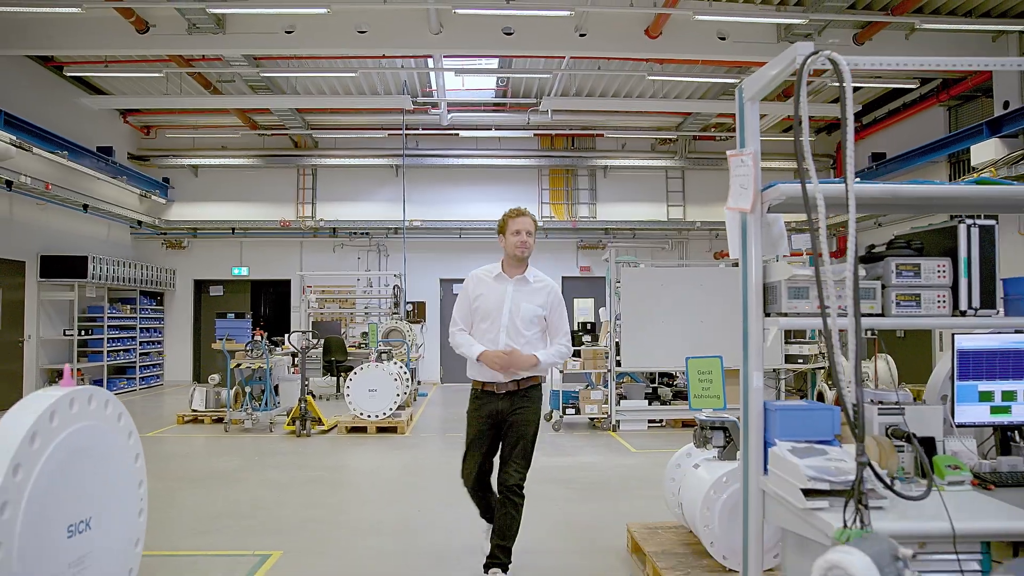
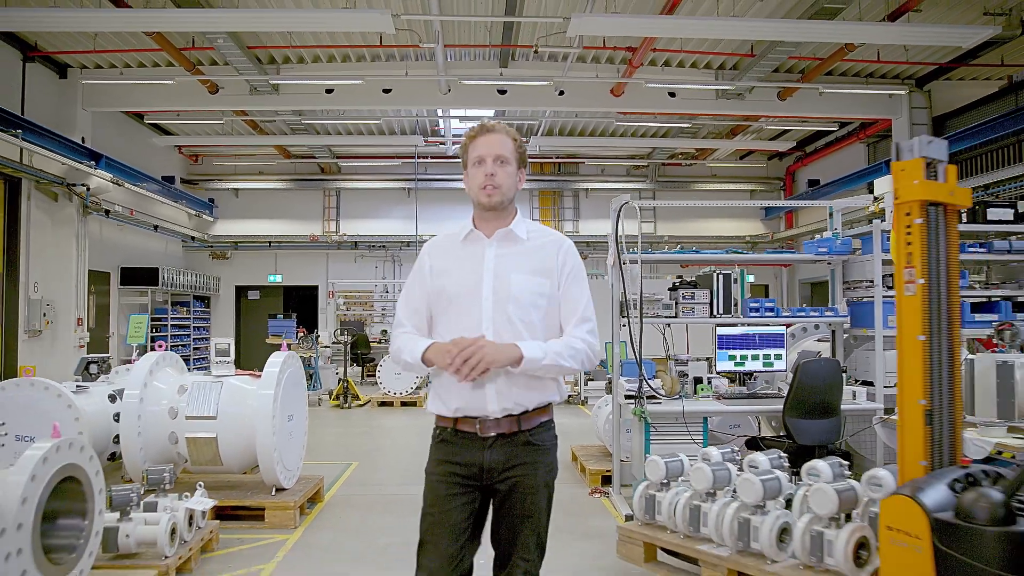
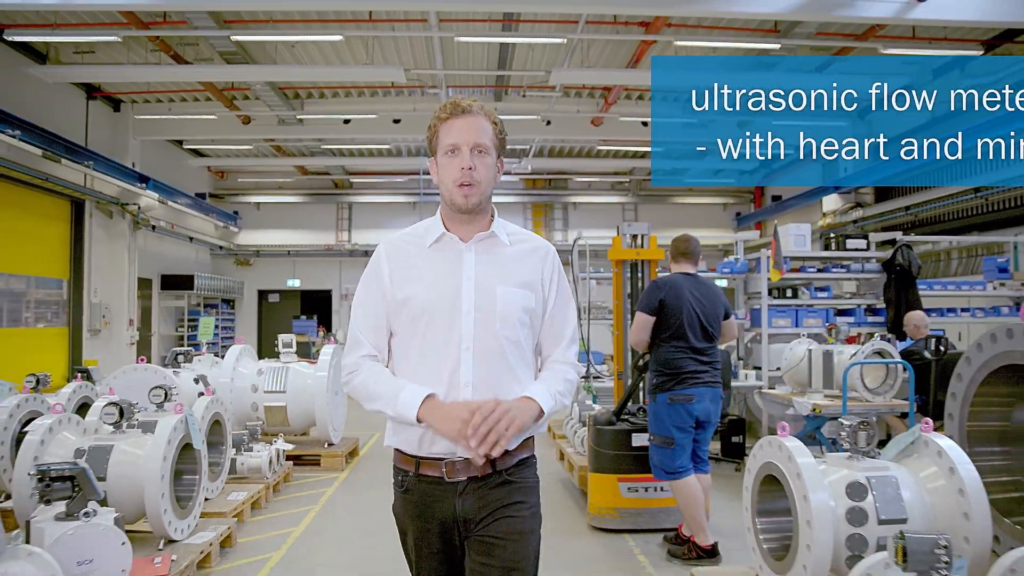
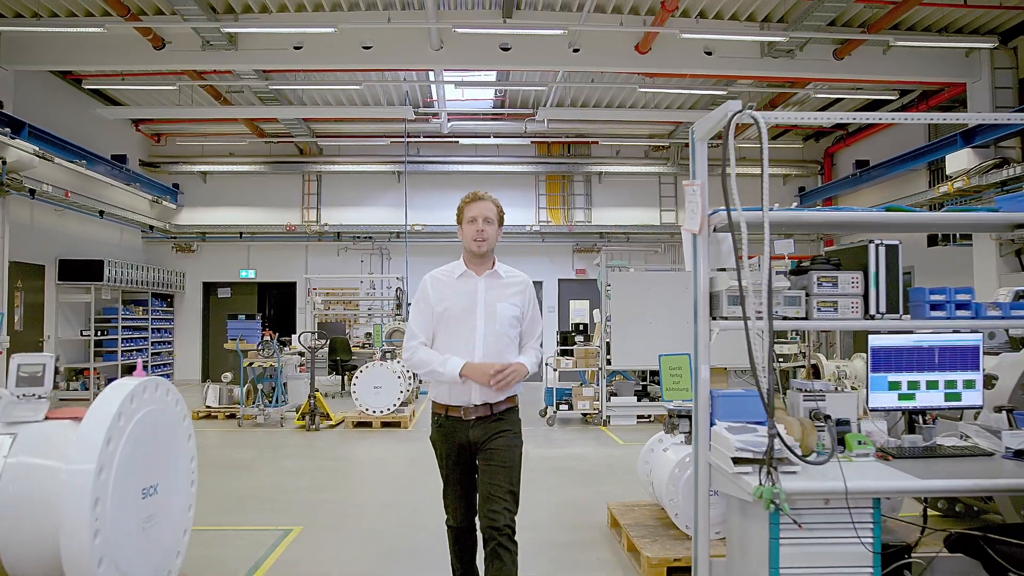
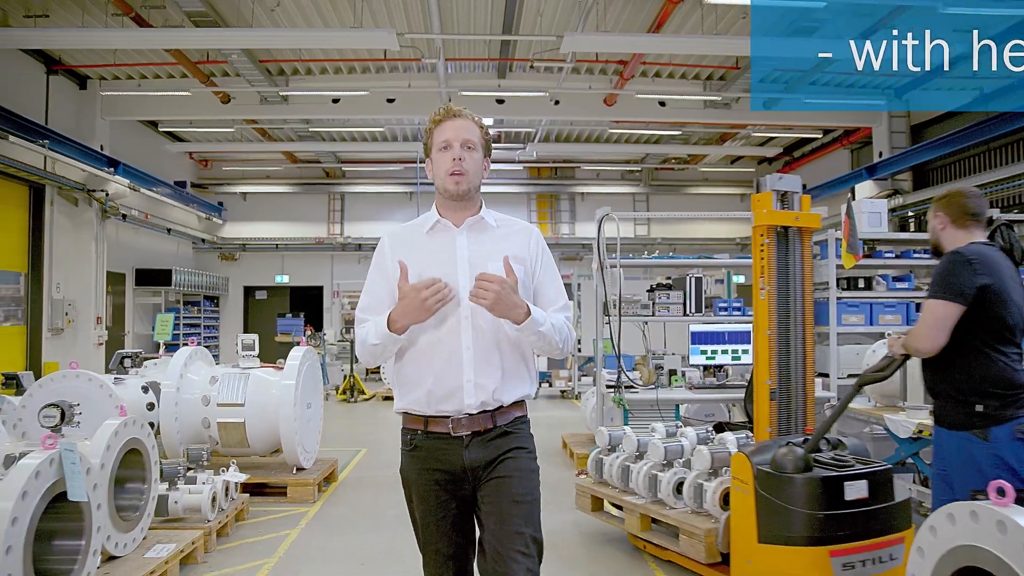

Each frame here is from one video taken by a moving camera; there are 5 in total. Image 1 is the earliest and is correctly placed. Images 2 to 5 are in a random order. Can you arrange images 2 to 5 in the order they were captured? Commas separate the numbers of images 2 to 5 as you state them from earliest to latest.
4, 2, 5, 3
